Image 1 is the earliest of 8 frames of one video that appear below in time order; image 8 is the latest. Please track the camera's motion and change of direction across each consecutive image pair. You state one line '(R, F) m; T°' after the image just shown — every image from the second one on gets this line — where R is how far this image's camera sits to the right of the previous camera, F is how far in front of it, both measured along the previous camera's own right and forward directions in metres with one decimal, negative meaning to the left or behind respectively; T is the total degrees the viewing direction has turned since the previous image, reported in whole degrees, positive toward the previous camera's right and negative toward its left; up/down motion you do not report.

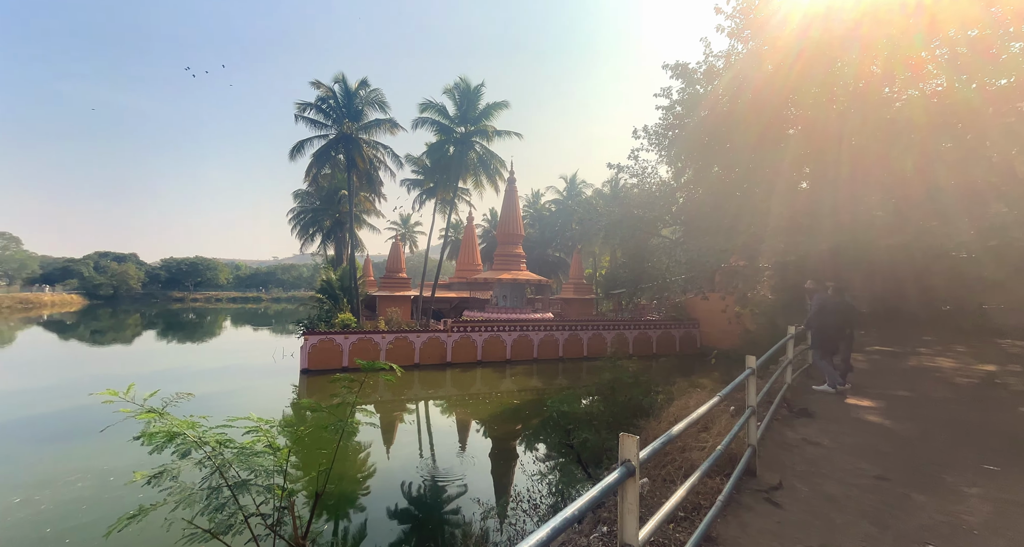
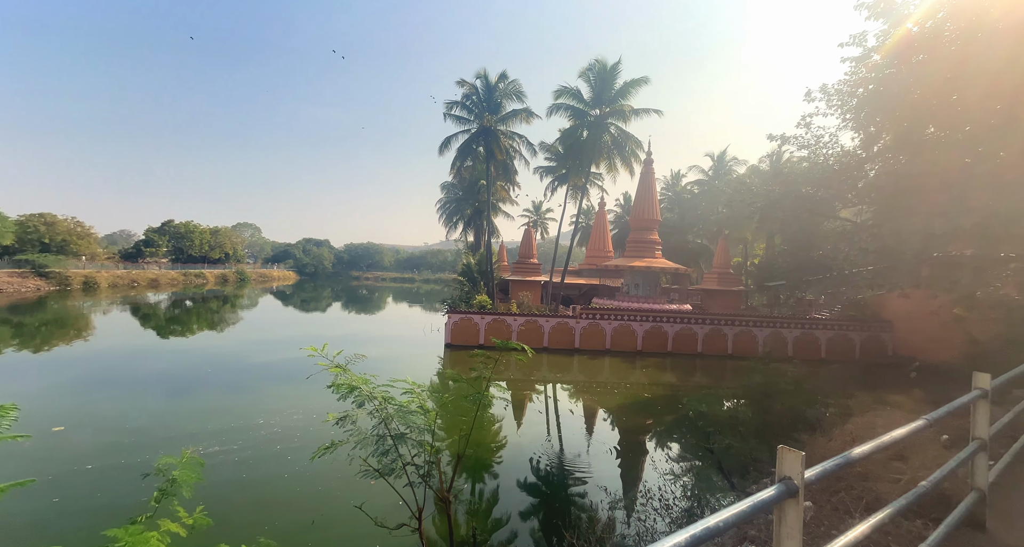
(-0.1, +0.1) m; -17°
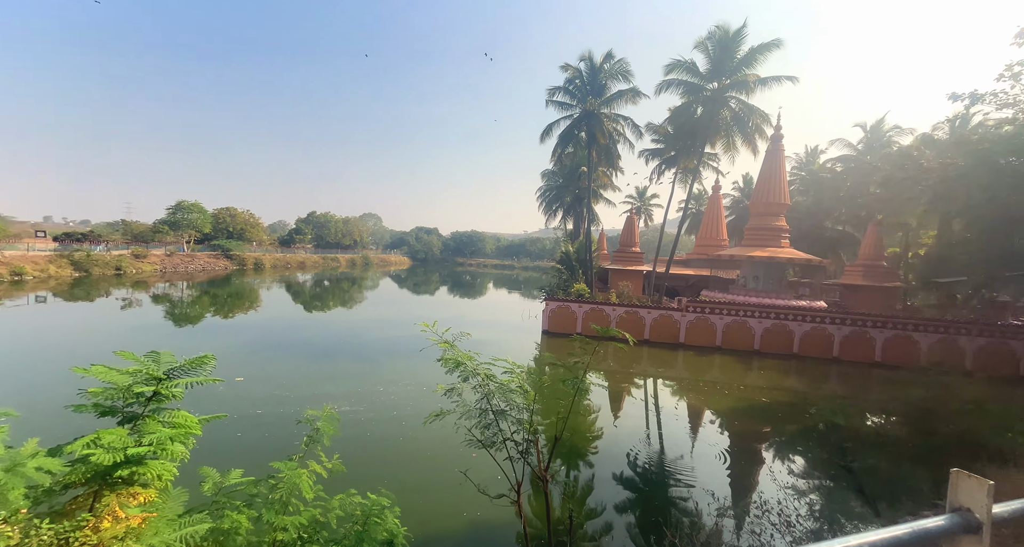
(-0.1, +0.2) m; -13°
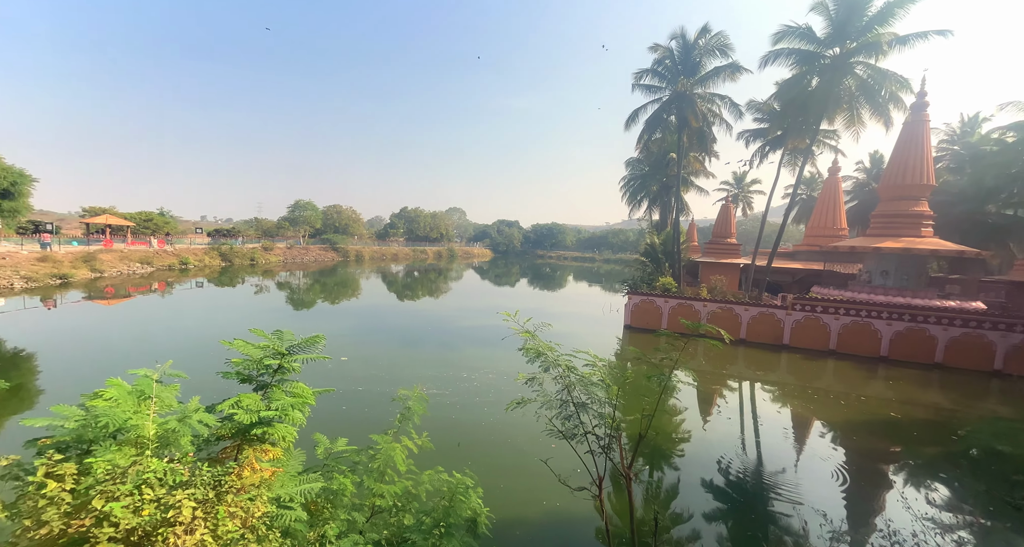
(-0.1, +0.3) m; -11°
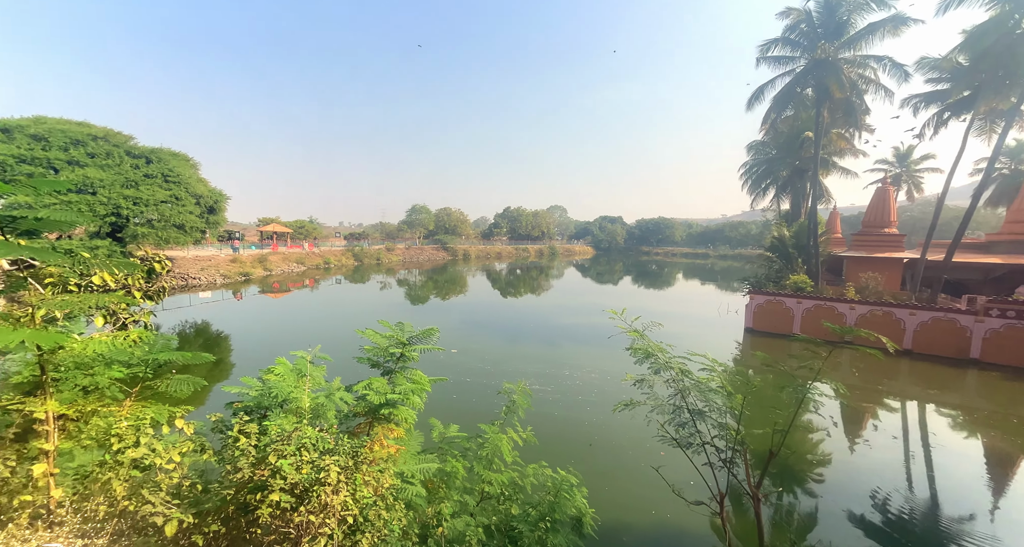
(-0.5, +0.3) m; -14°
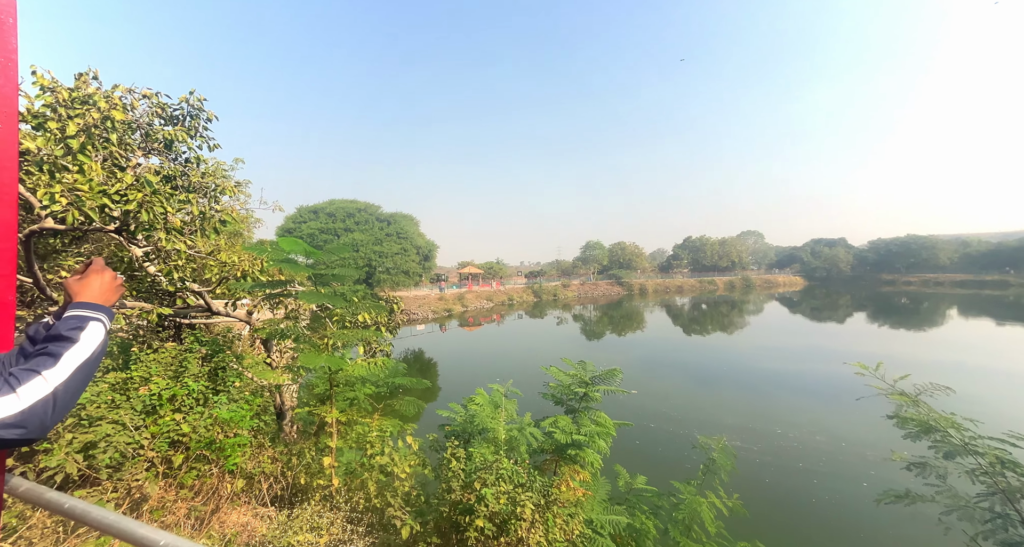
(-1.4, +2.2) m; -23°
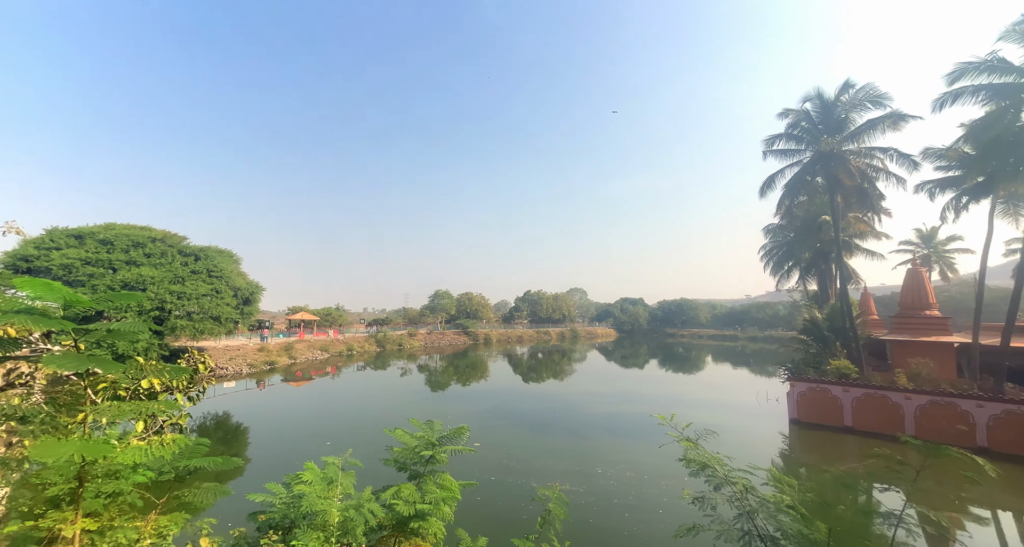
(+0.4, -2.3) m; +21°
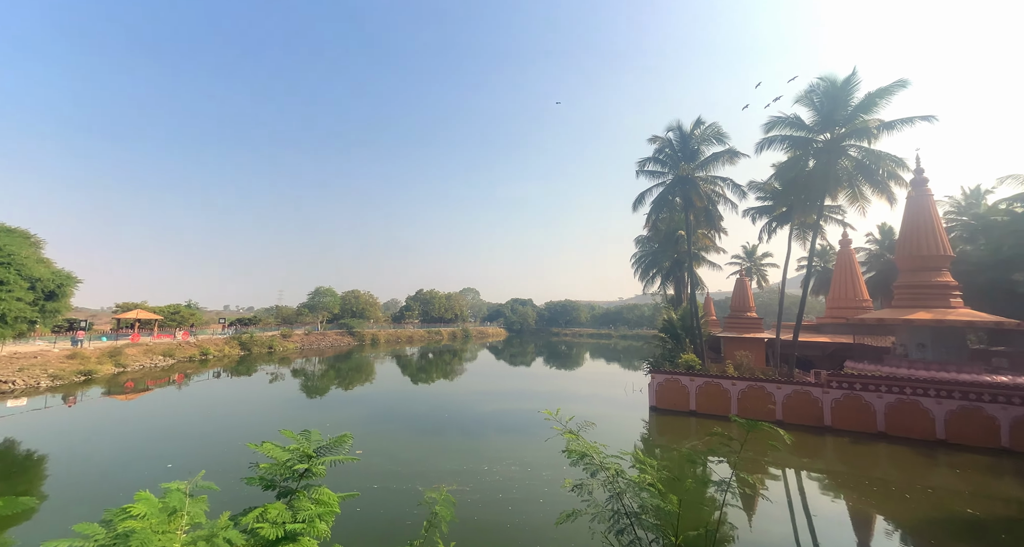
(+0.1, -1.1) m; +14°
